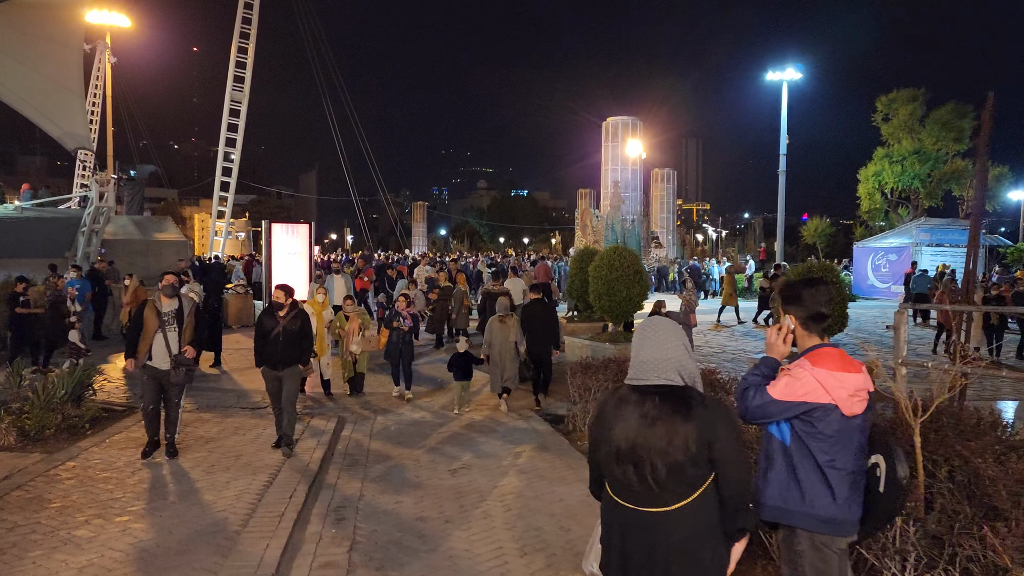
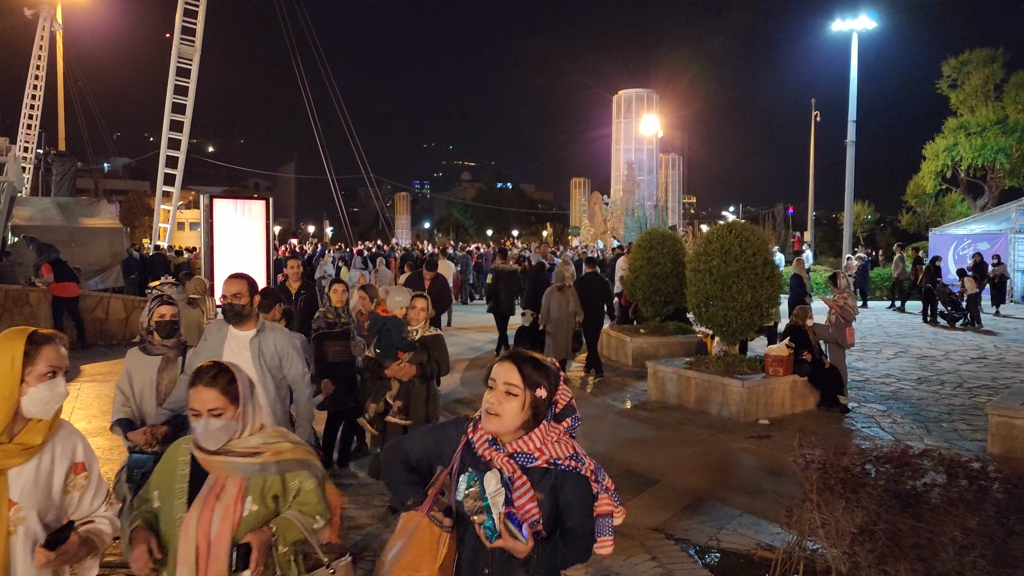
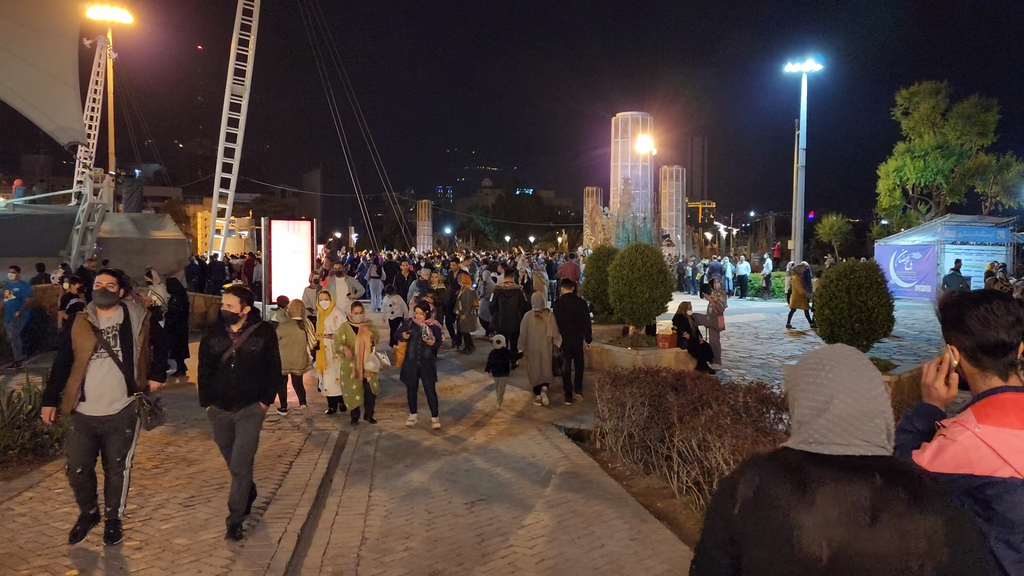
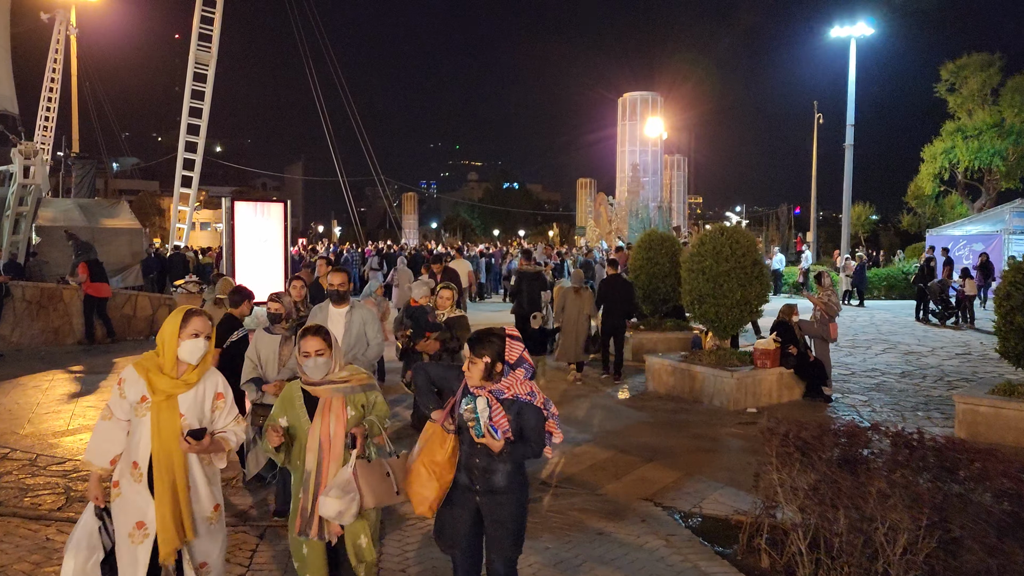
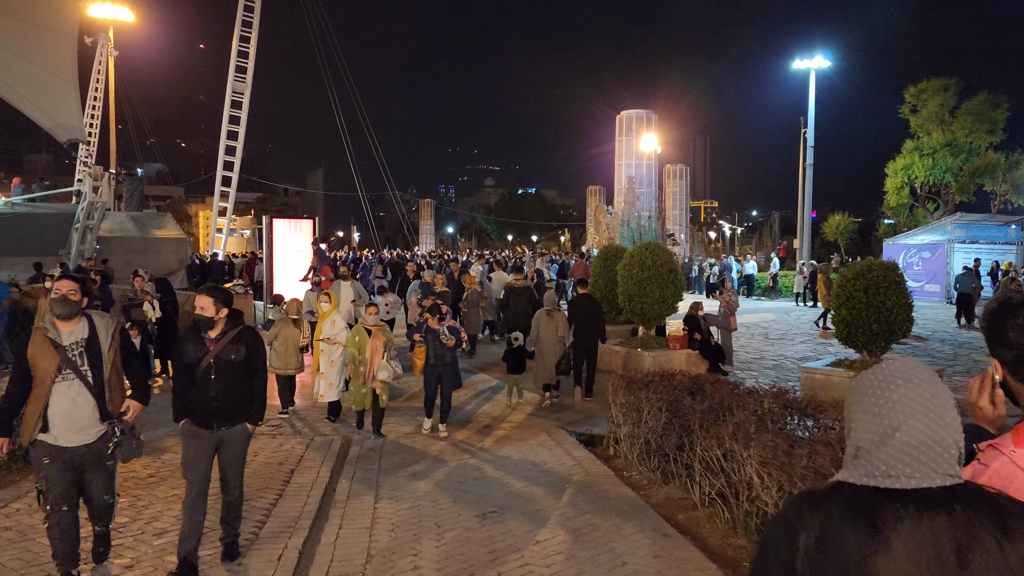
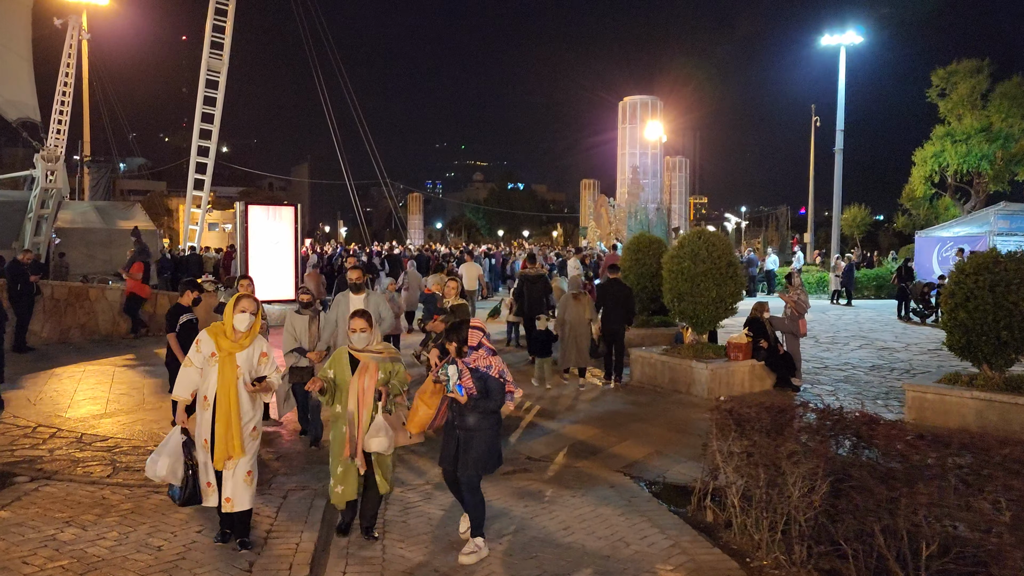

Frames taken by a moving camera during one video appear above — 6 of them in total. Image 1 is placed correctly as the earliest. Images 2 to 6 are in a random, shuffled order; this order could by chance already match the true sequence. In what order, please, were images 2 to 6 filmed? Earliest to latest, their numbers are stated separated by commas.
3, 5, 6, 4, 2
